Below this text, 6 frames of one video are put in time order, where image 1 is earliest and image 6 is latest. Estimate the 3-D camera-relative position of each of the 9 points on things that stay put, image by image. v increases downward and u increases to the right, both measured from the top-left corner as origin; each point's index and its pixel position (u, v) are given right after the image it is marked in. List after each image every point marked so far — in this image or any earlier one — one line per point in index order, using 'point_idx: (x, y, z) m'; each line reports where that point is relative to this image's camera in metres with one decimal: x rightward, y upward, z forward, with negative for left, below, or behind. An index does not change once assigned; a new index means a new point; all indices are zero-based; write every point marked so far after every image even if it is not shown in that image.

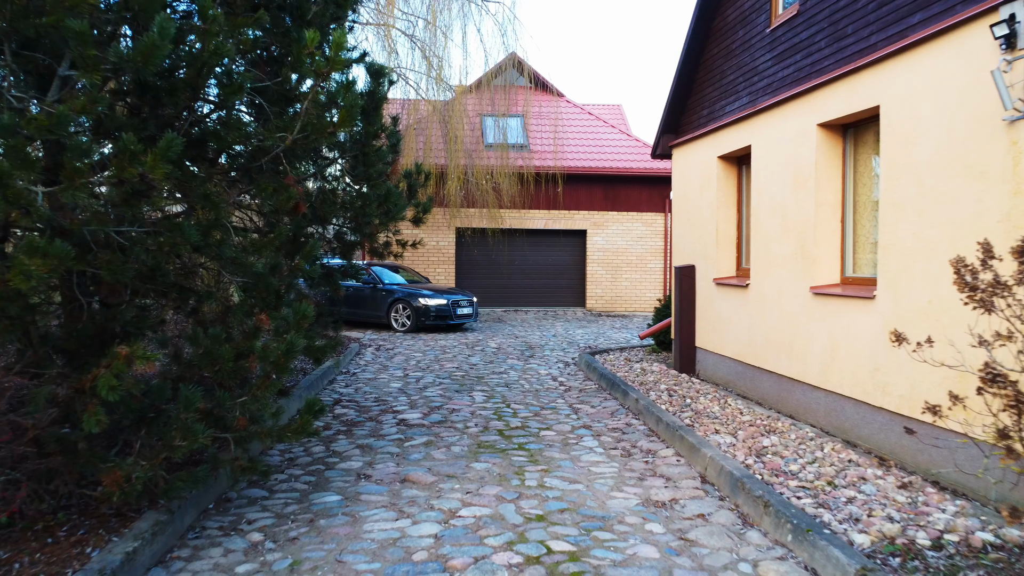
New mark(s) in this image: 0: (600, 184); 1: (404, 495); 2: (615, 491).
0: (+1.4, +1.7, +18.2) m
1: (-0.4, -0.8, +4.6) m
2: (+0.4, -0.8, +4.6) m
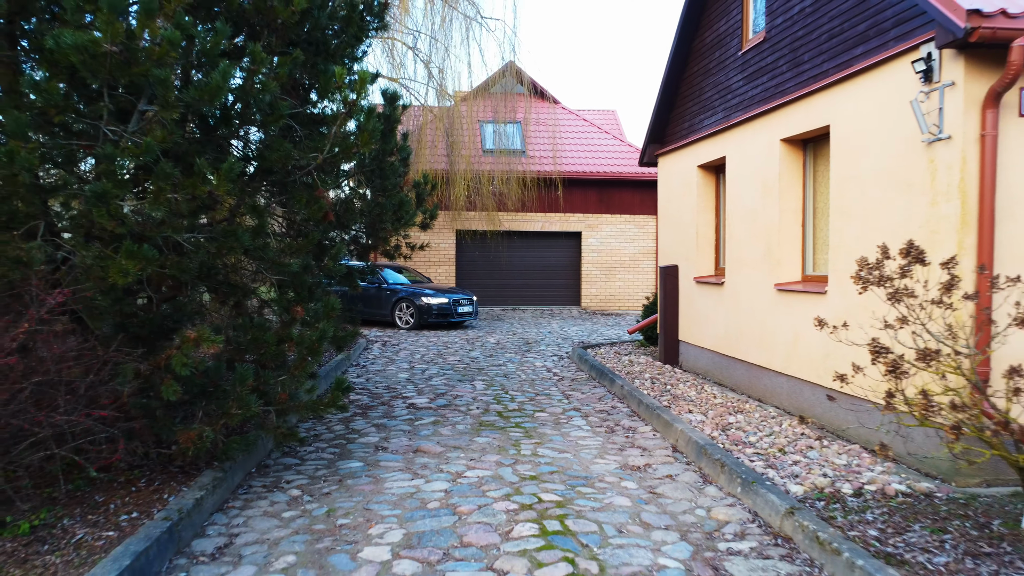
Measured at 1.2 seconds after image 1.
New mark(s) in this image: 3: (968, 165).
0: (+1.4, +1.7, +18.9) m
1: (-0.4, -0.8, +5.3) m
2: (+0.4, -0.8, +5.4) m
3: (+1.8, +0.5, +4.6) m
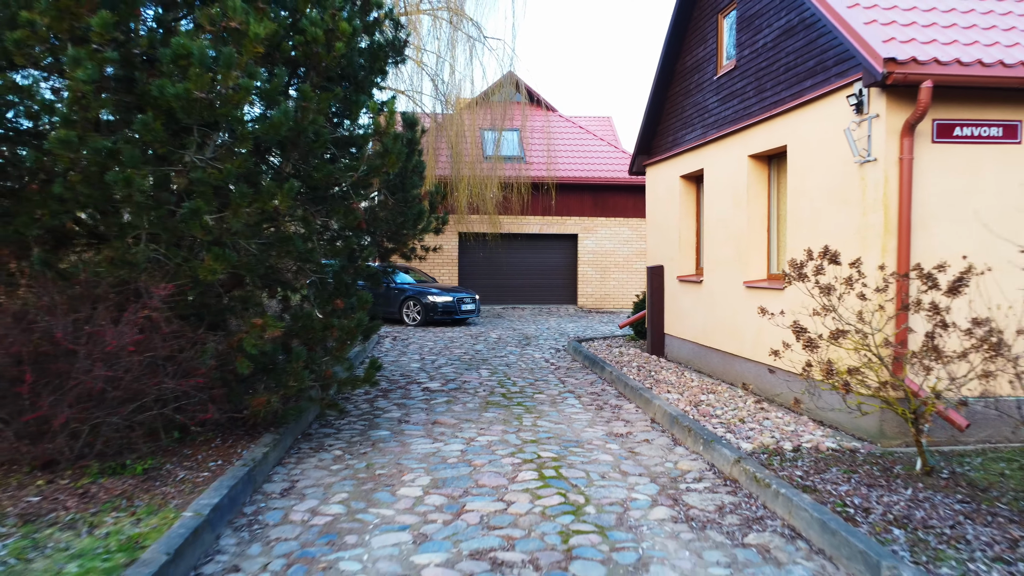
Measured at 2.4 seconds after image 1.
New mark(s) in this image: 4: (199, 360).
0: (+1.4, +1.7, +19.9) m
1: (-0.4, -0.8, +6.3) m
2: (+0.4, -0.8, +6.4) m
3: (+1.9, +0.5, +5.6) m
4: (-1.3, -0.3, +4.8) m
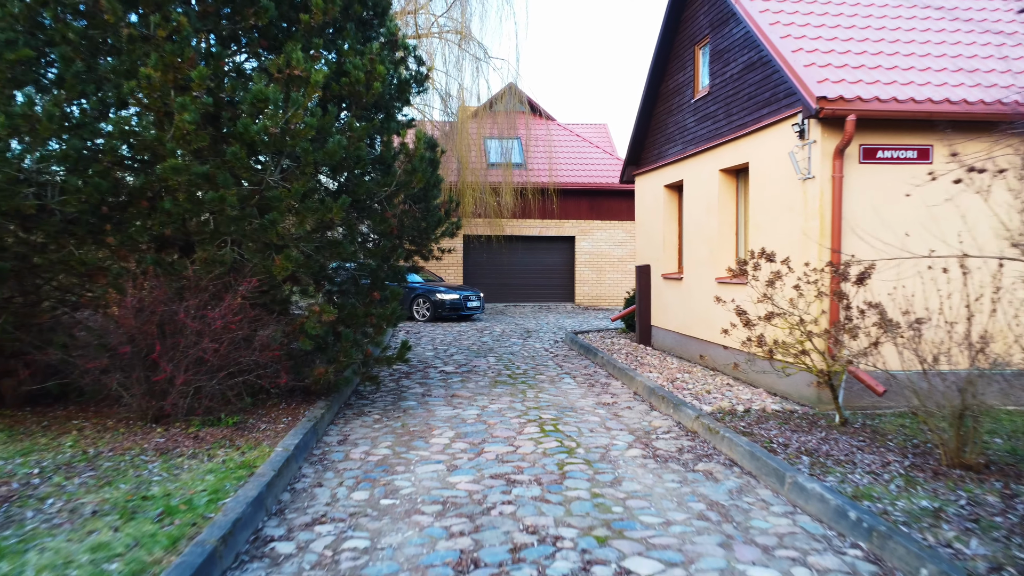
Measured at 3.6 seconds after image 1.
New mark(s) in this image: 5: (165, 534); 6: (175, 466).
0: (+1.4, +1.7, +21.3) m
1: (-0.4, -0.8, +7.6) m
2: (+0.5, -0.7, +7.7) m
3: (+1.9, +0.6, +6.9) m
4: (-1.3, -0.3, +6.1) m
5: (-1.1, -0.8, +3.6) m
6: (-1.4, -0.7, +4.8) m
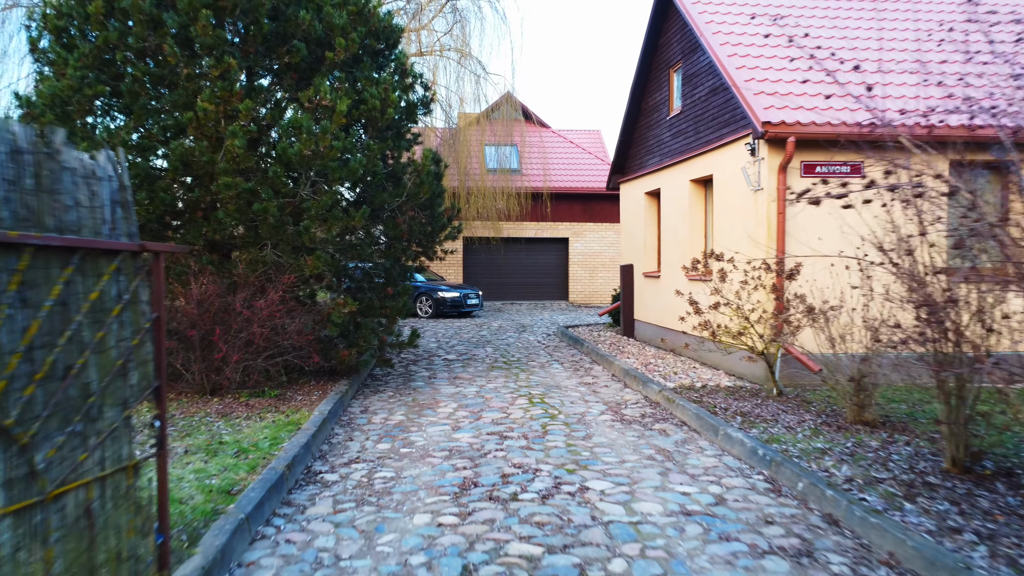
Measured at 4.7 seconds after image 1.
0: (+1.3, +1.7, +22.5) m
1: (-0.4, -0.7, +8.9) m
2: (+0.4, -0.7, +8.9) m
3: (+1.9, +0.6, +8.1) m
4: (-1.3, -0.2, +7.4) m
5: (-1.1, -0.7, +4.8) m
6: (-1.5, -0.7, +6.0) m
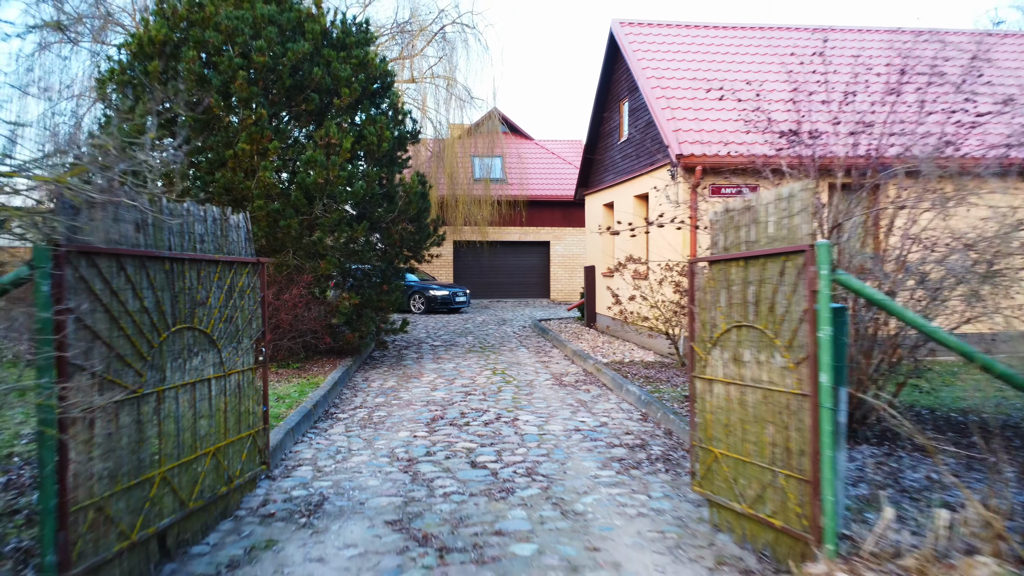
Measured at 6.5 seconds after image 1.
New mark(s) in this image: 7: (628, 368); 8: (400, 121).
0: (+1.0, +1.8, +24.7) m
1: (-0.7, -0.7, +11.0) m
2: (+0.1, -0.7, +11.1) m
3: (+1.6, +0.6, +10.3) m
4: (-1.6, -0.2, +9.5) m
5: (-1.4, -0.7, +7.0) m
6: (-1.7, -0.7, +8.2) m
7: (+0.9, -0.6, +9.2) m
8: (-1.1, +1.7, +11.7) m
